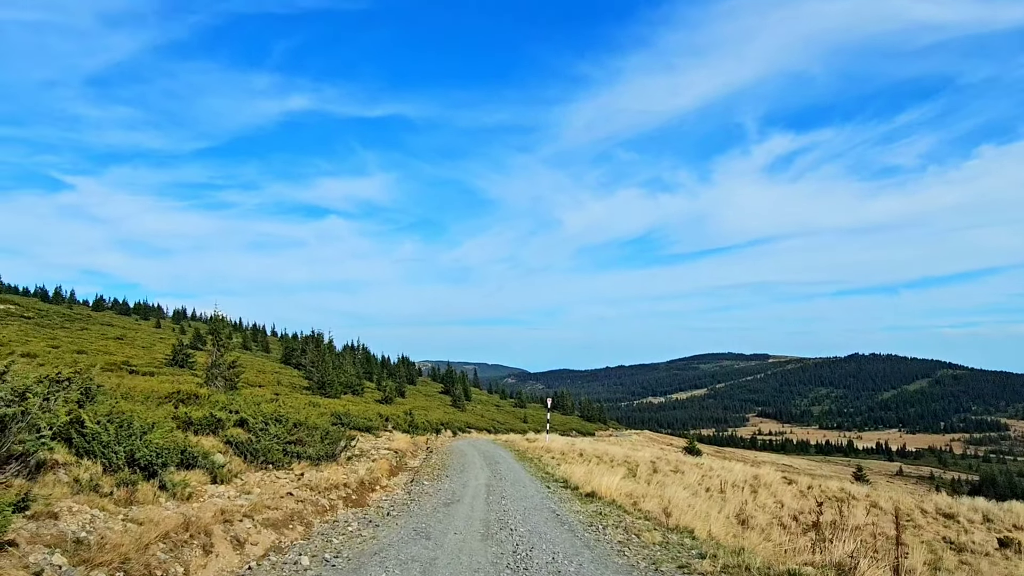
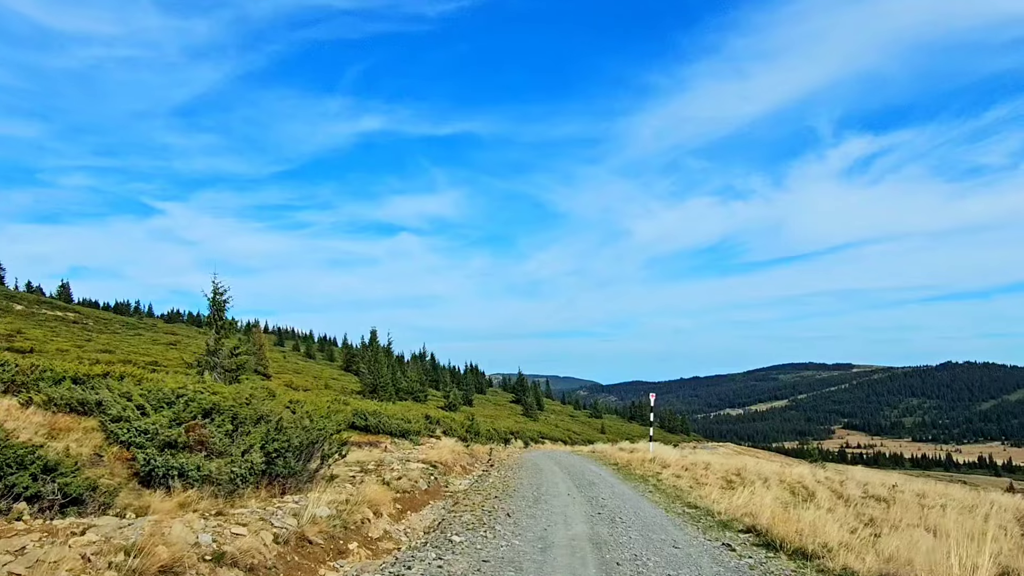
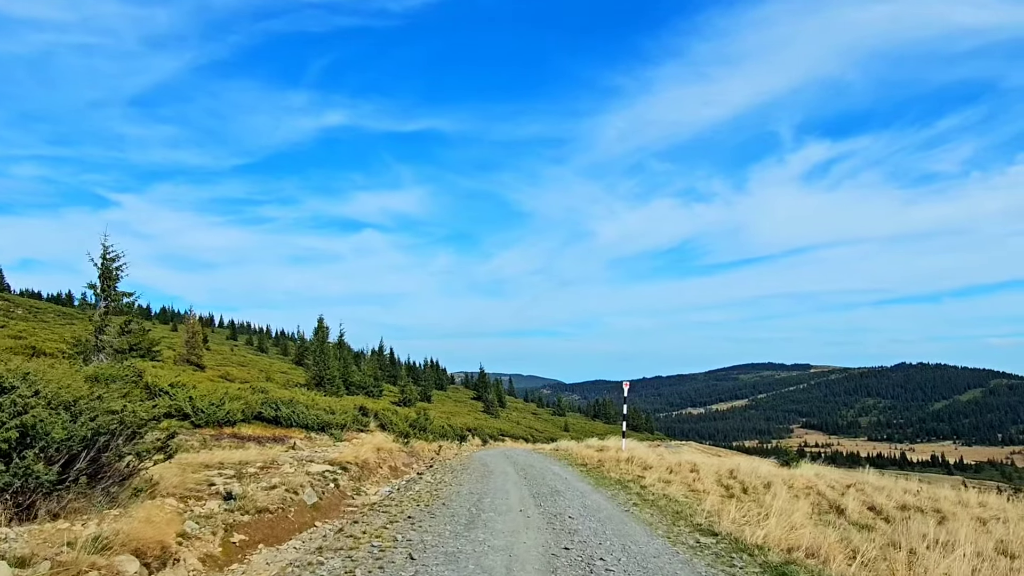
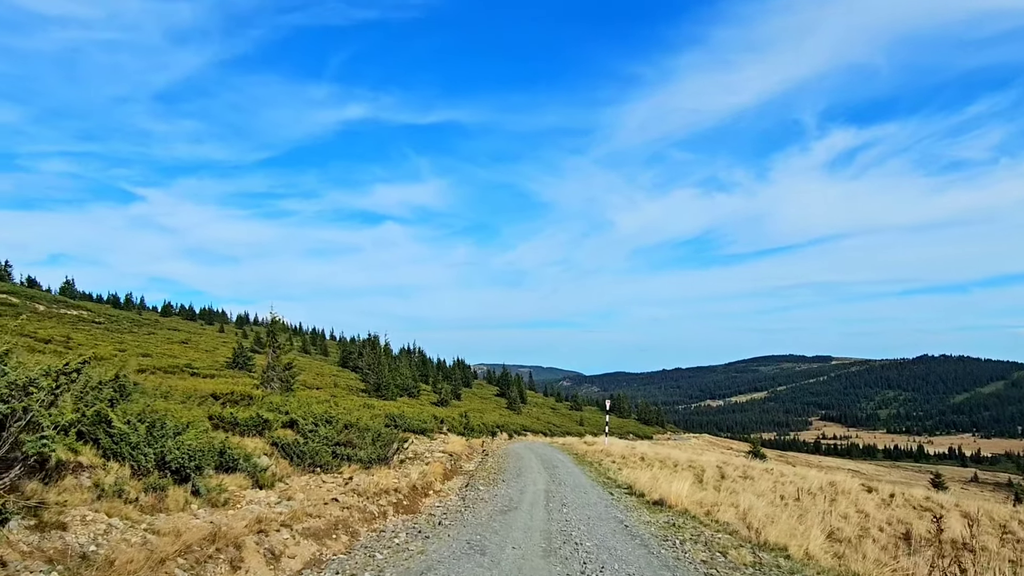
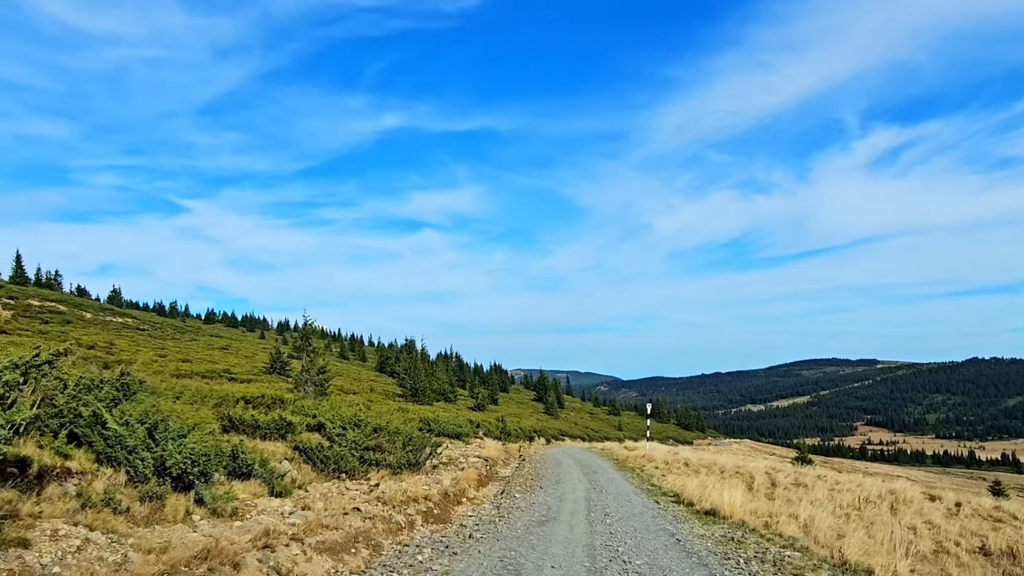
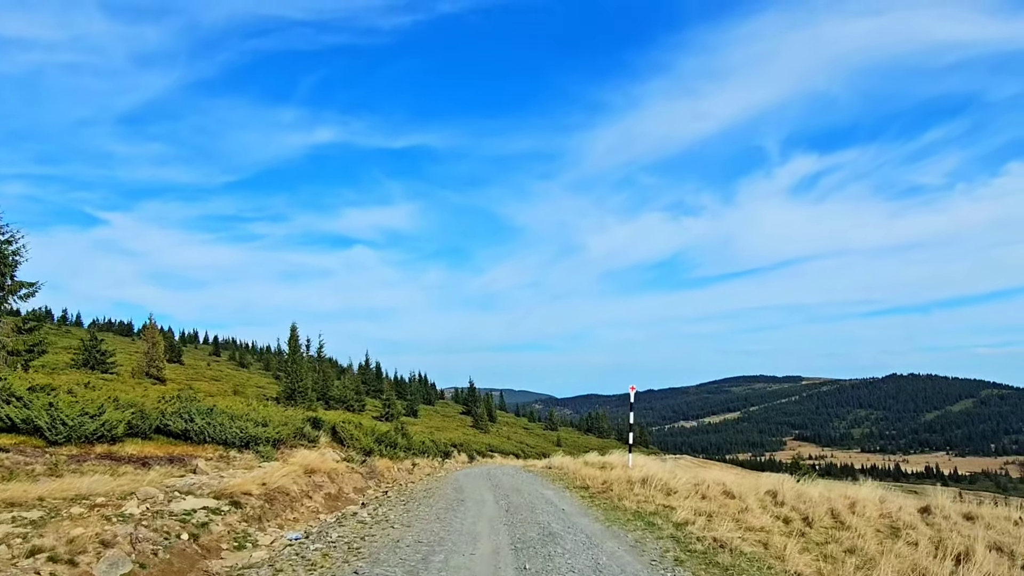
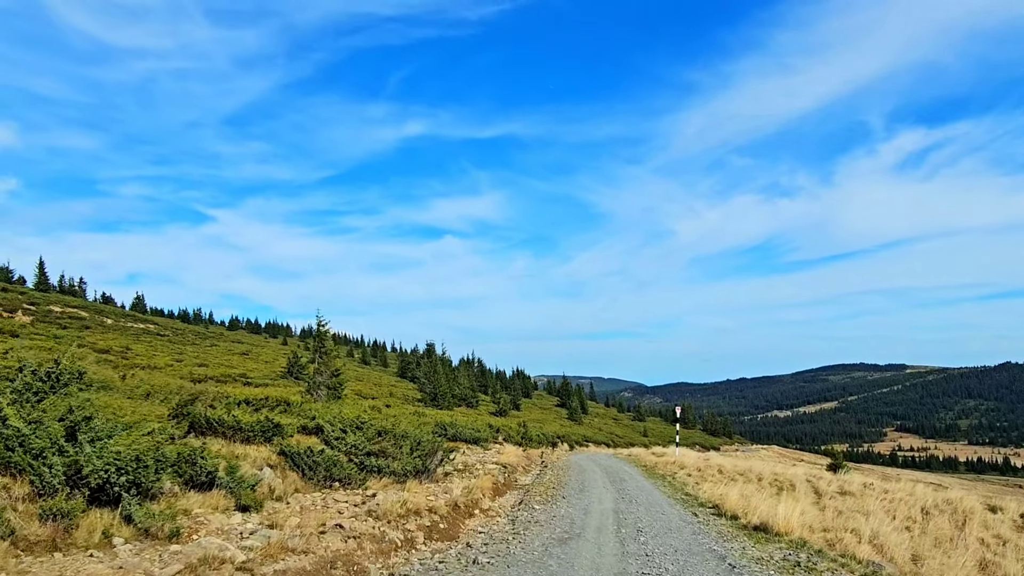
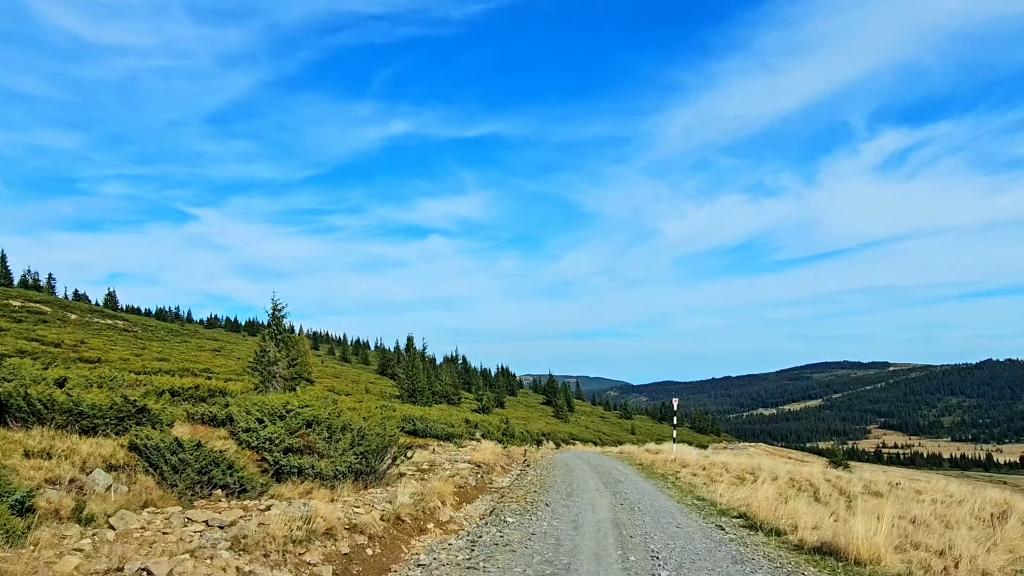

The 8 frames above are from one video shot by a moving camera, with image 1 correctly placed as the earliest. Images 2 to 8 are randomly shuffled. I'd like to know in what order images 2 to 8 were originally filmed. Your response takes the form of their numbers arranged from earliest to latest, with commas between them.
4, 5, 7, 8, 2, 3, 6
